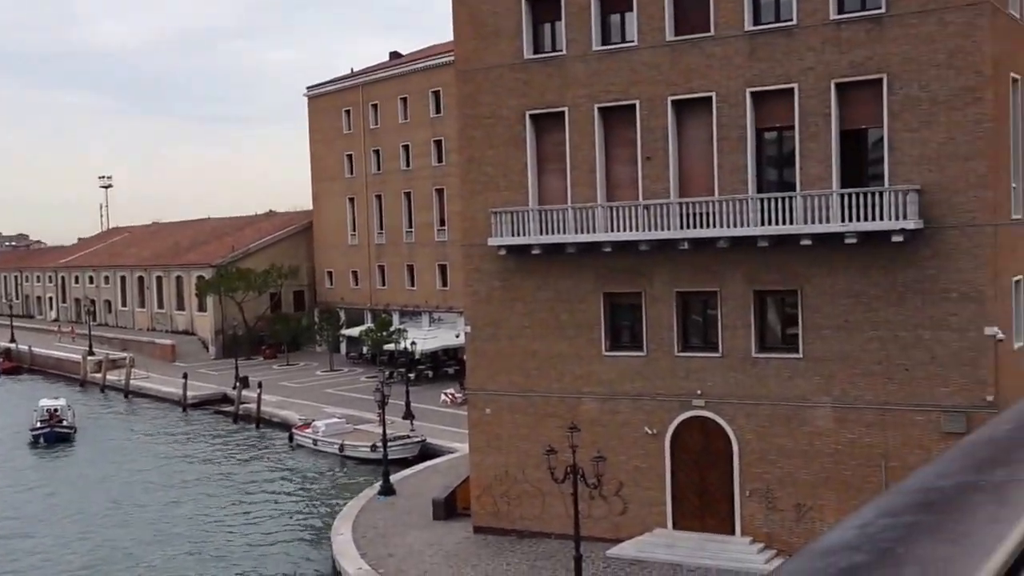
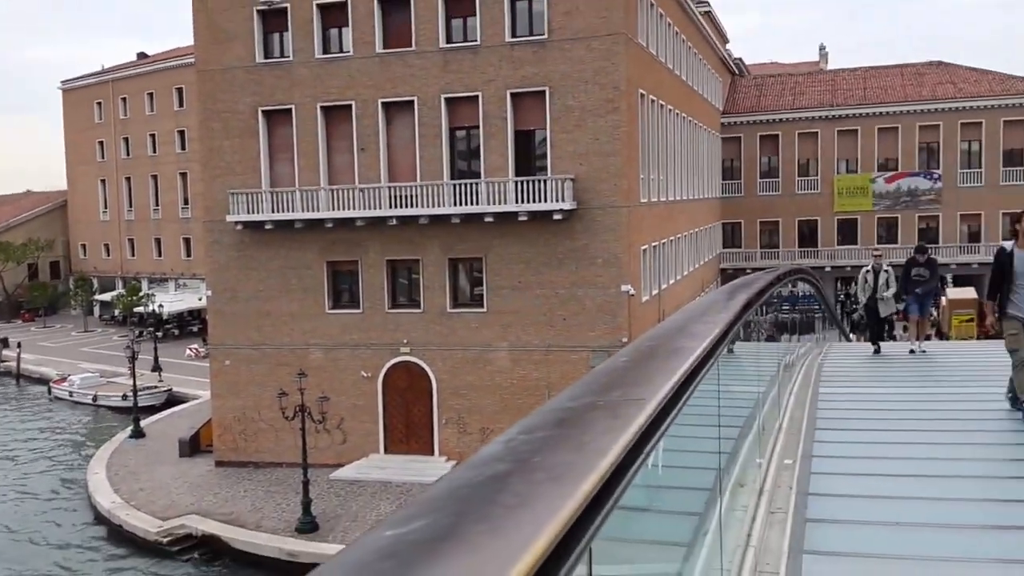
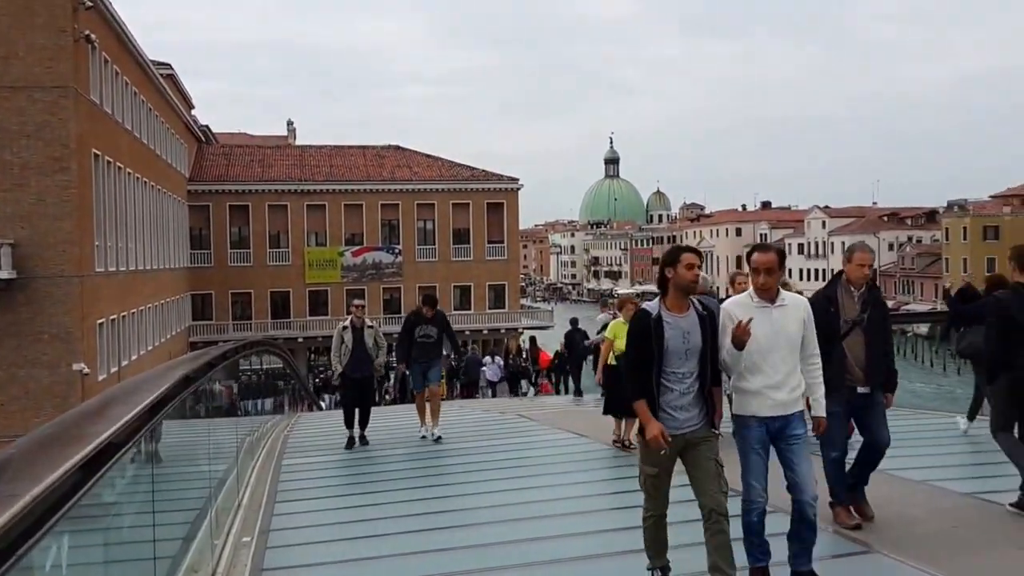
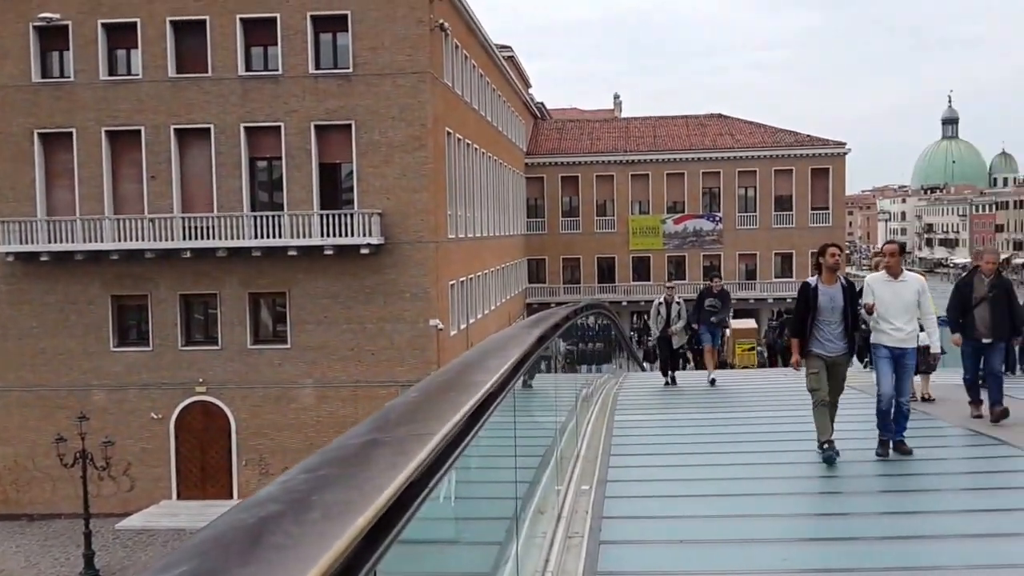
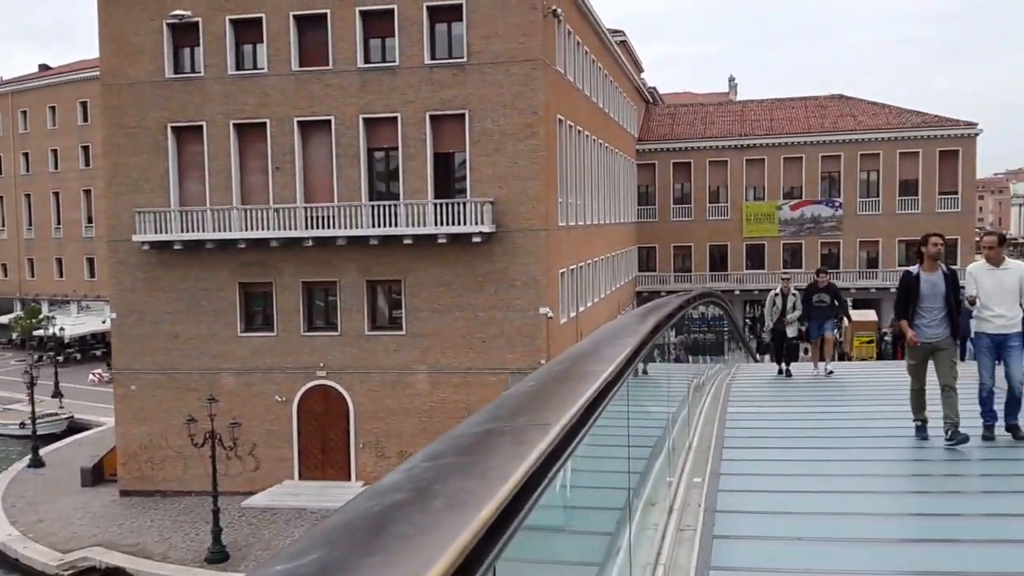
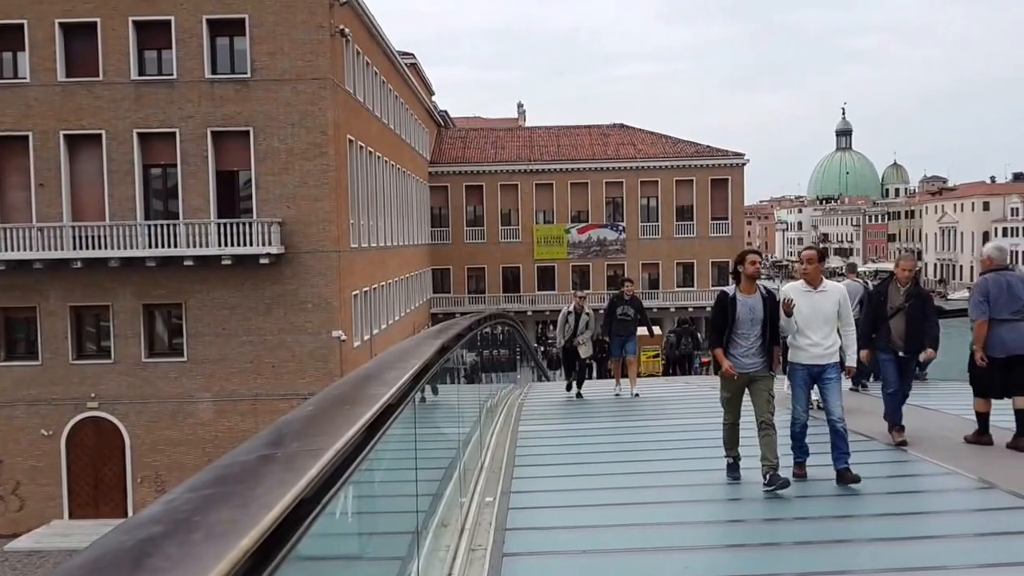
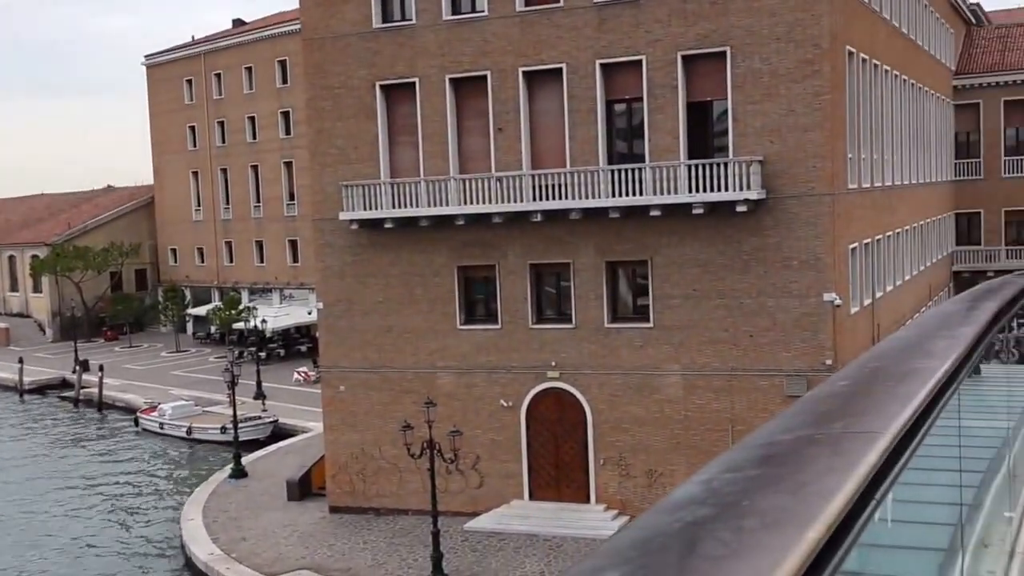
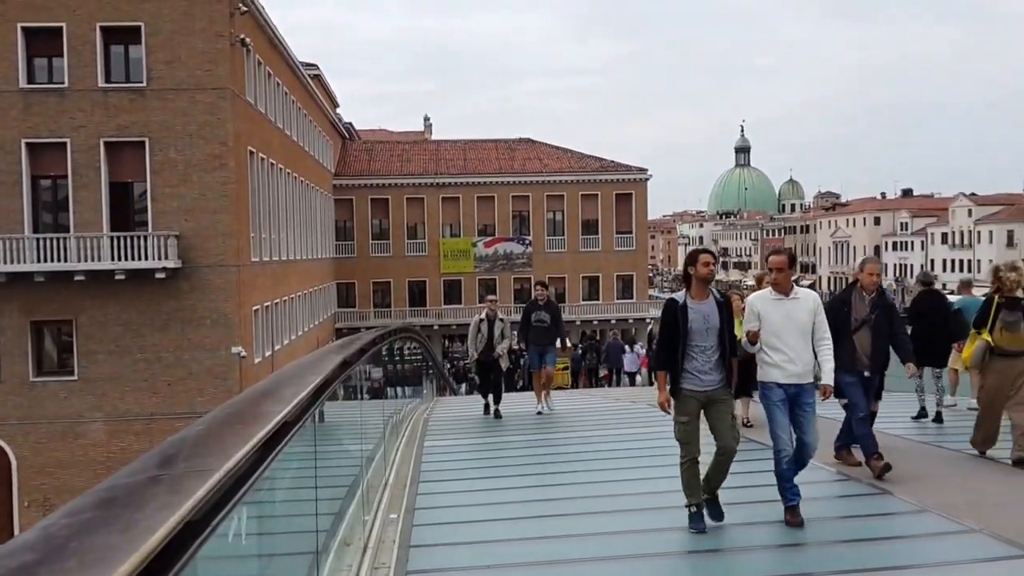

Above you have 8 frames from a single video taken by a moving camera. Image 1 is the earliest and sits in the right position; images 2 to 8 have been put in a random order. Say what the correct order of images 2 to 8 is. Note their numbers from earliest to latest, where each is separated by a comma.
7, 2, 5, 4, 6, 8, 3
